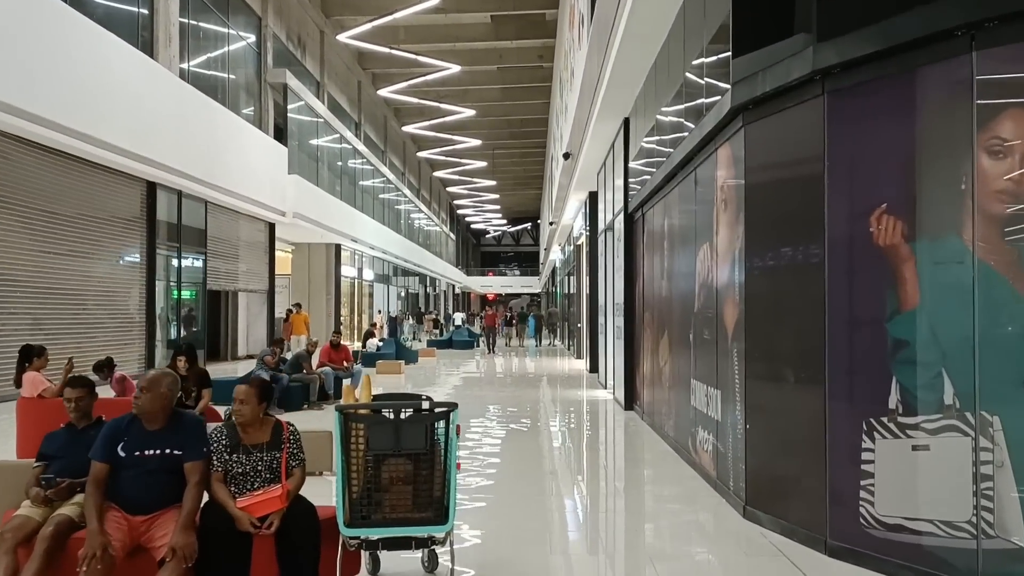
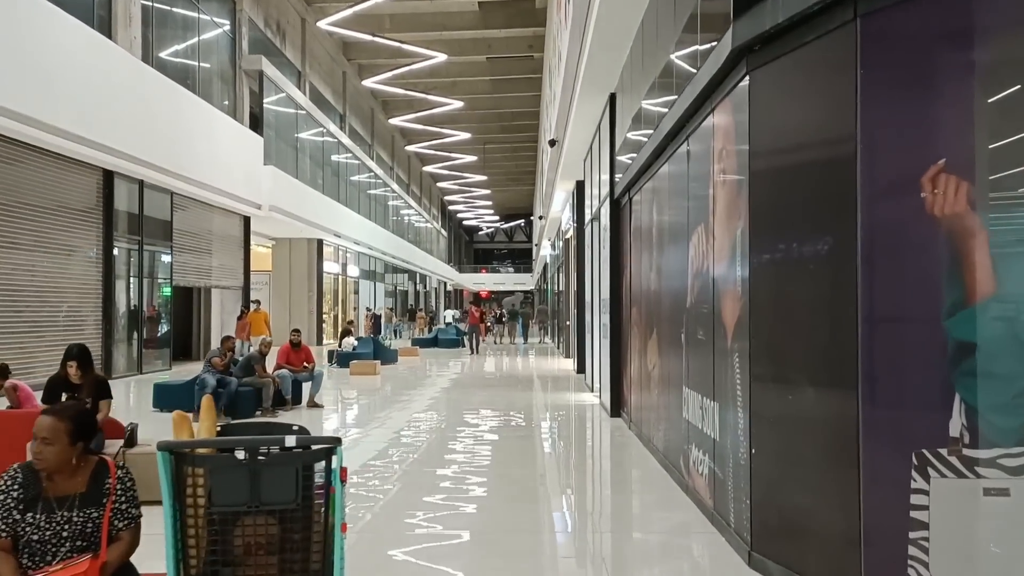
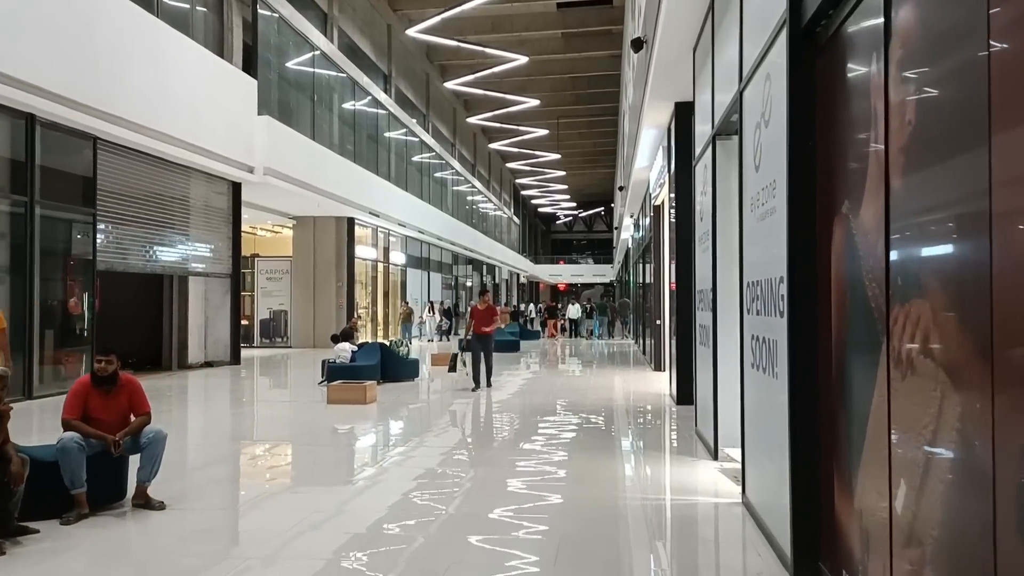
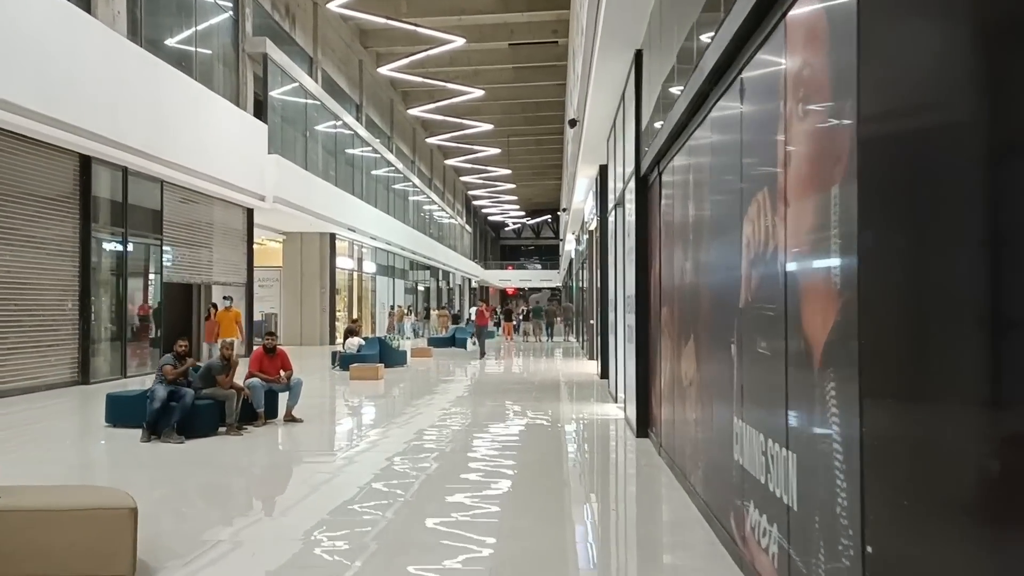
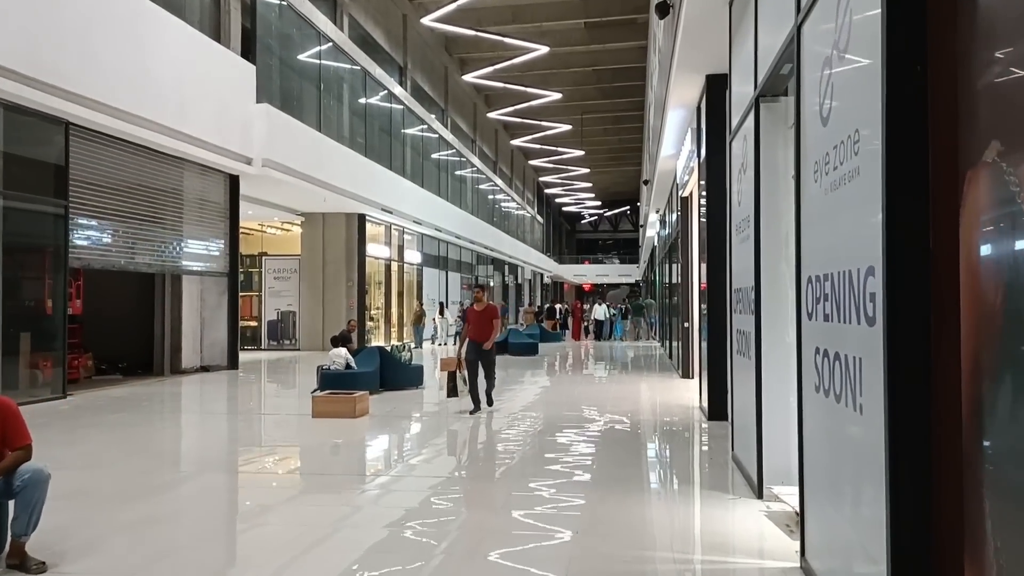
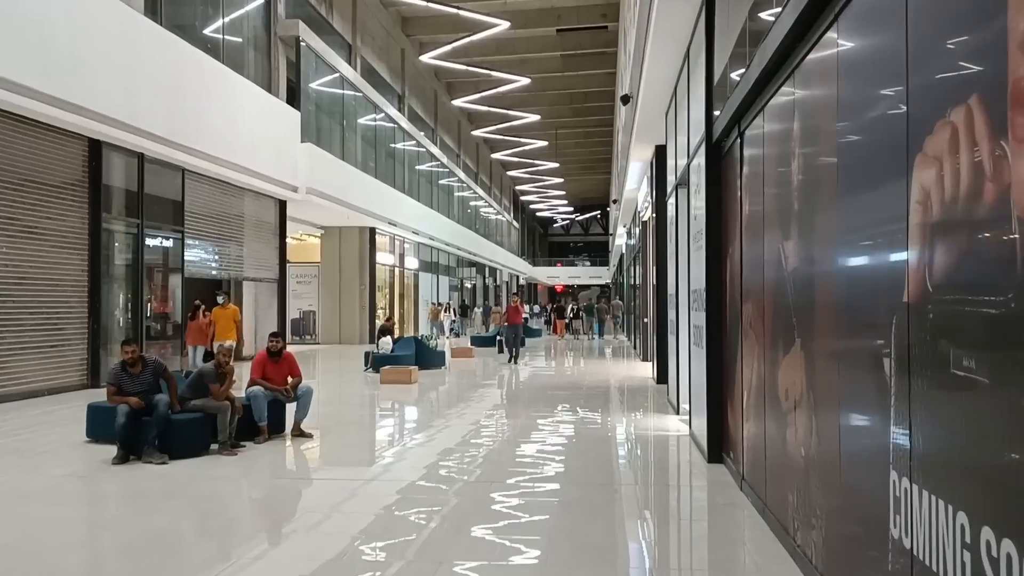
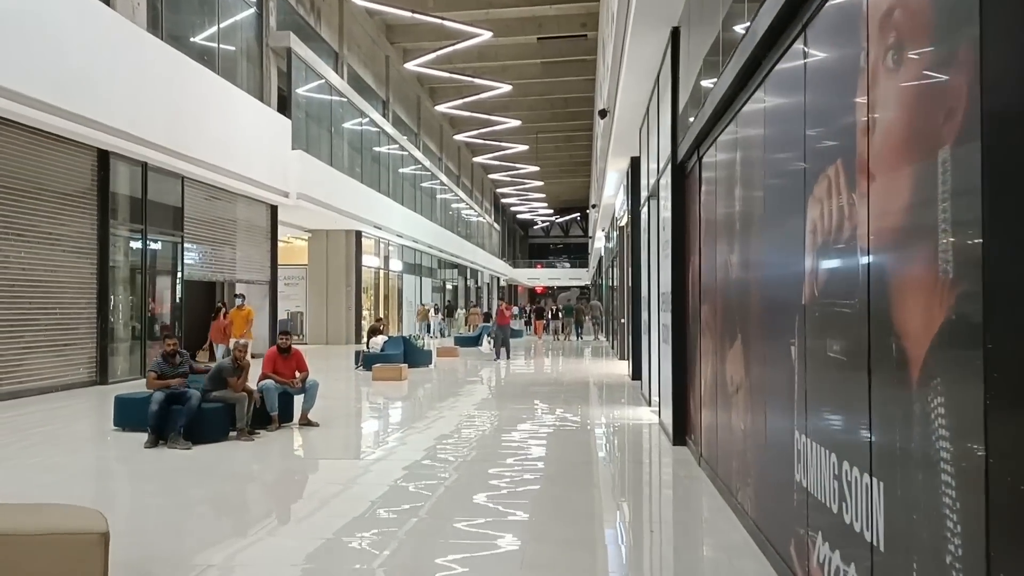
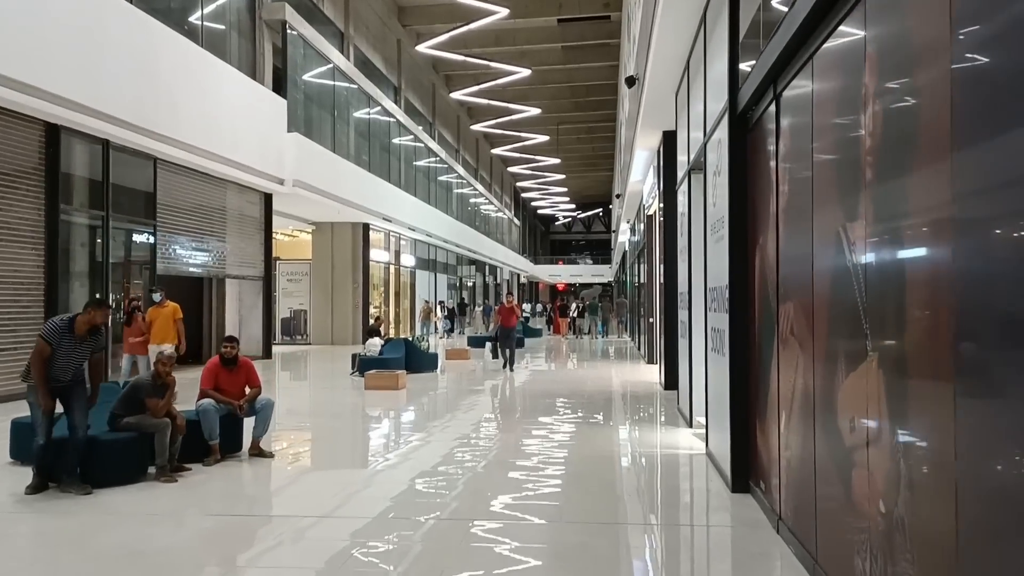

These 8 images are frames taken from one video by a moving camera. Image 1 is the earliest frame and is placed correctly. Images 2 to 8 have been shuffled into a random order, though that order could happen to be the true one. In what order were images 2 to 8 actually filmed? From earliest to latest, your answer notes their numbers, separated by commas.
2, 4, 7, 6, 8, 3, 5
